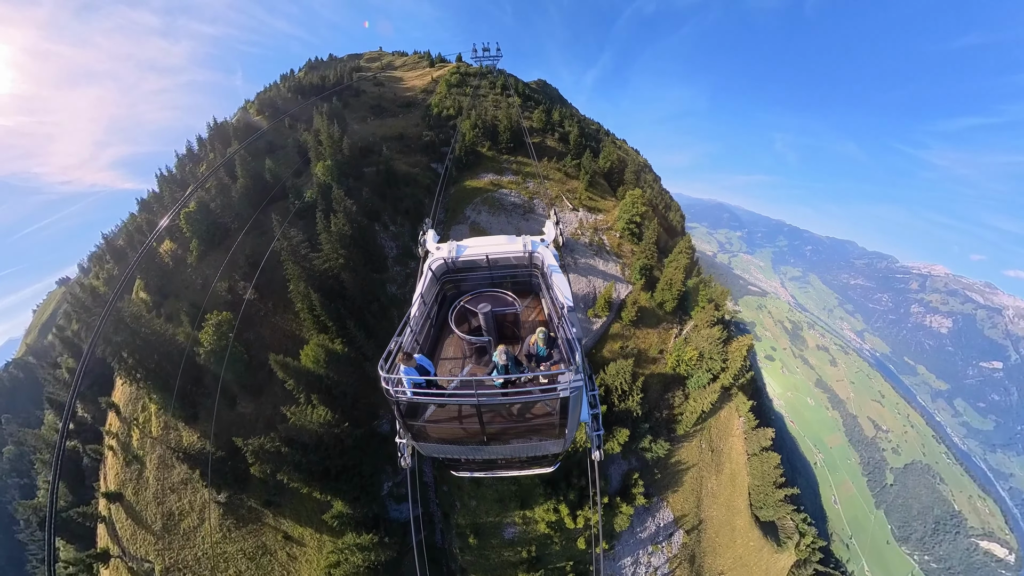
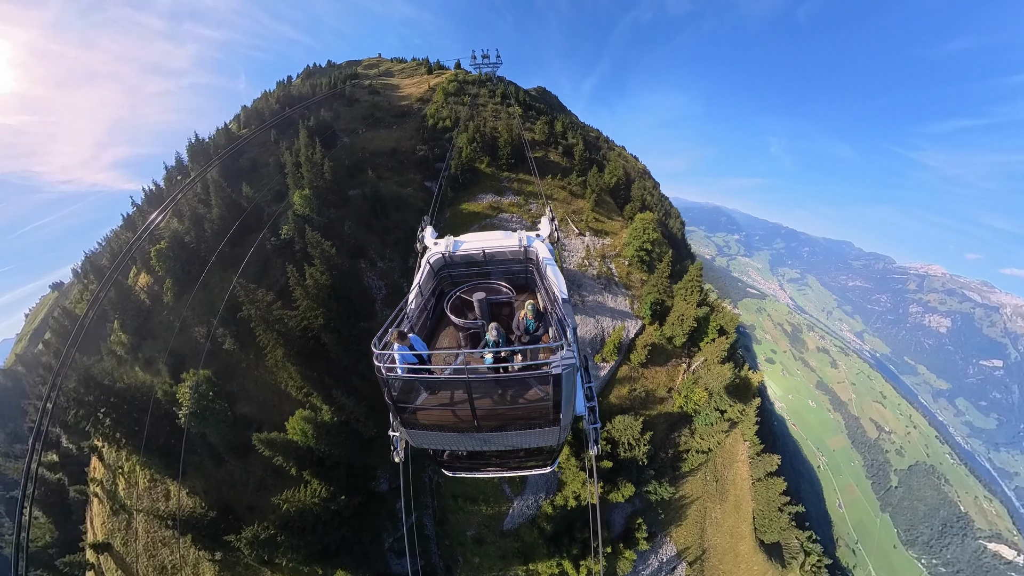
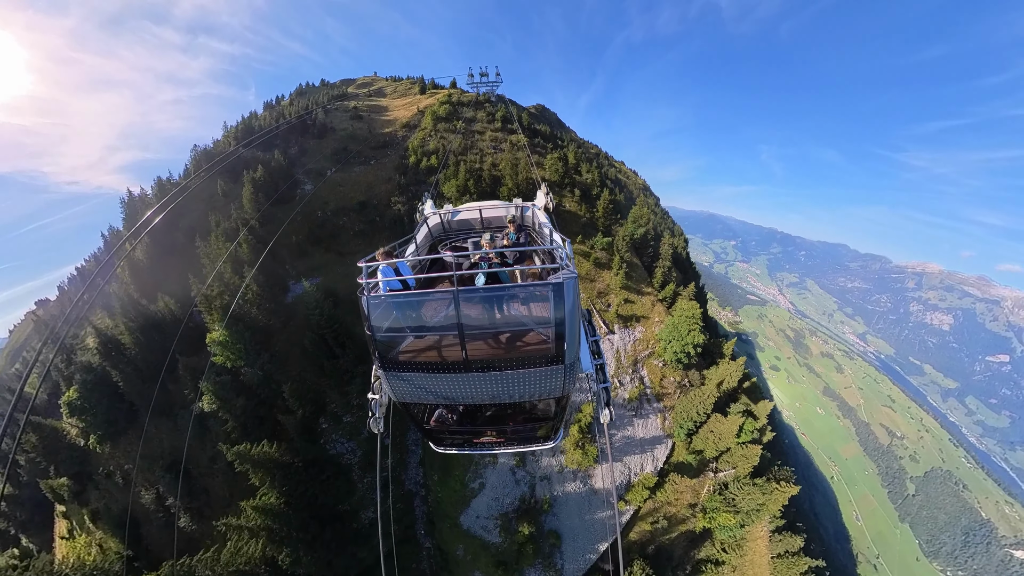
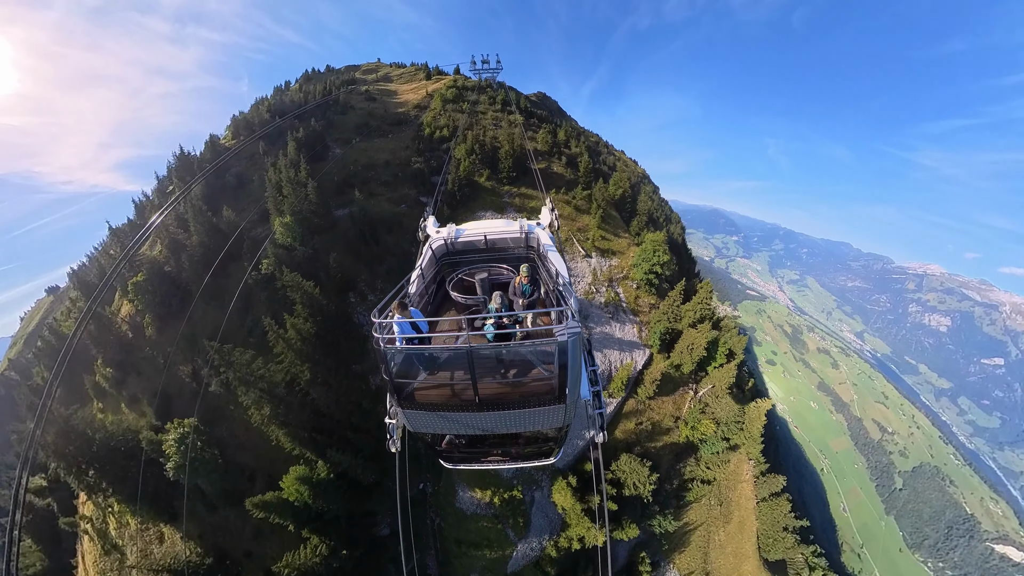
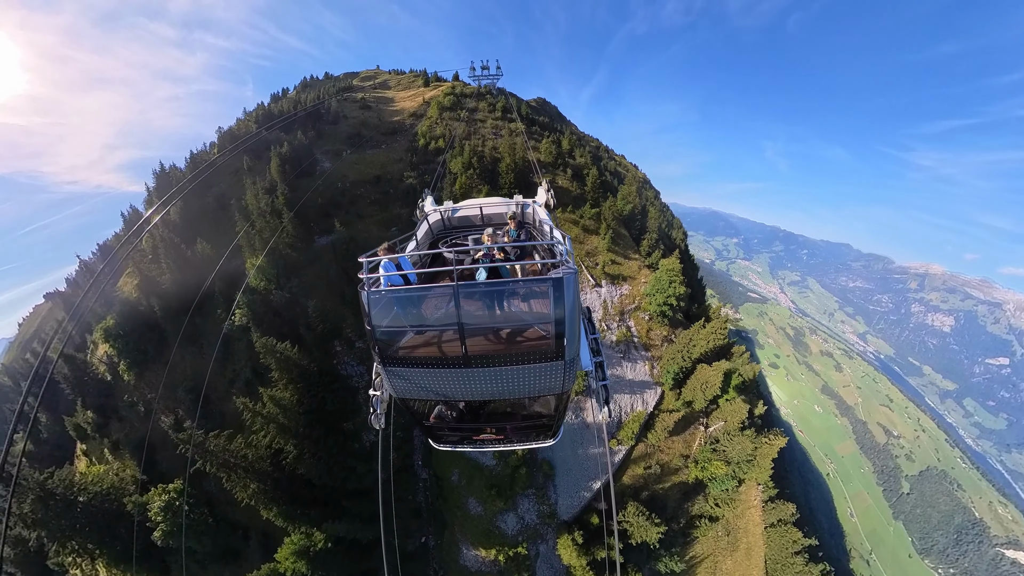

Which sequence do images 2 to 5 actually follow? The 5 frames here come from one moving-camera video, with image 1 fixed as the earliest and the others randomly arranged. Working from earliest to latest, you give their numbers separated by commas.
2, 4, 5, 3
